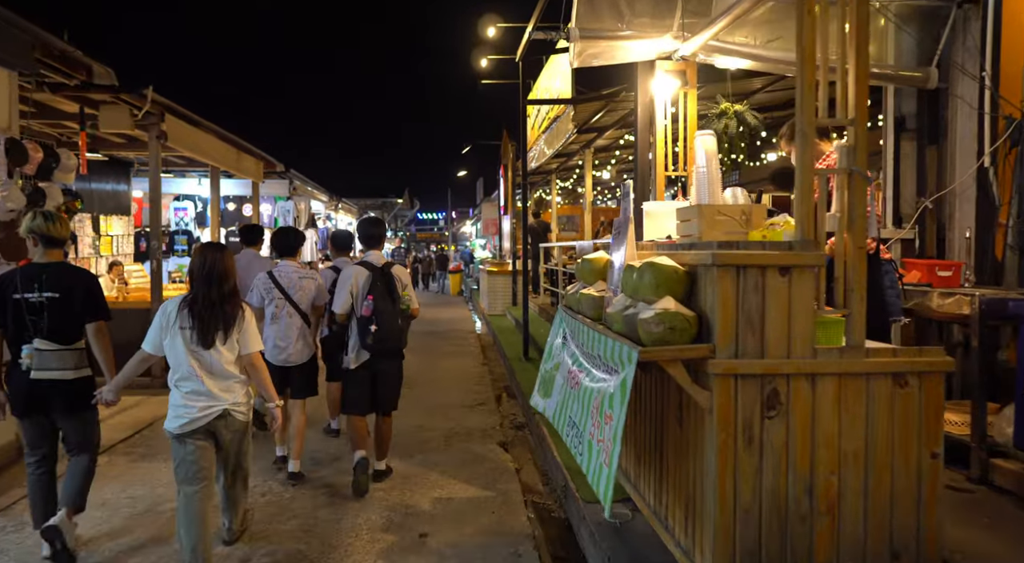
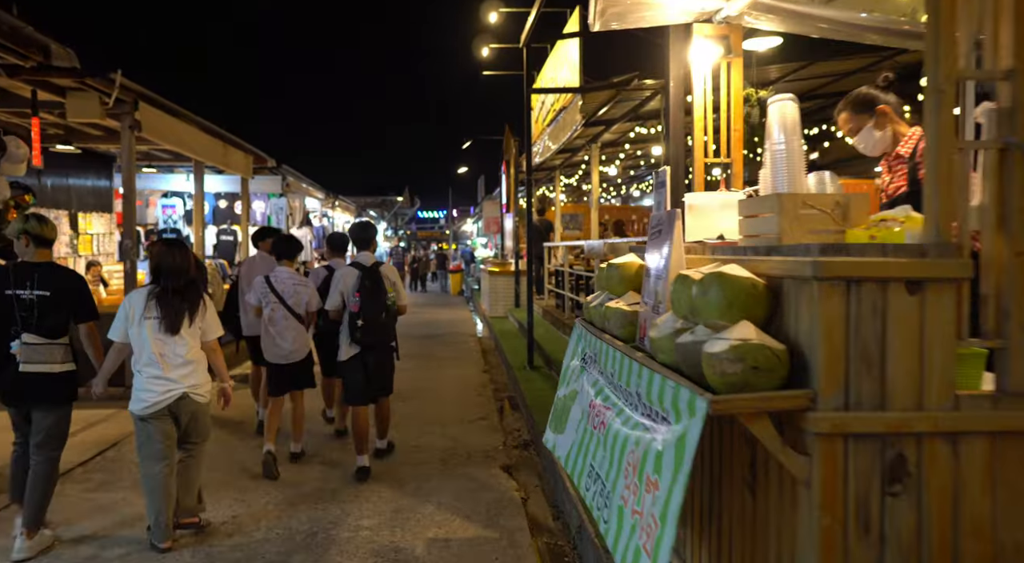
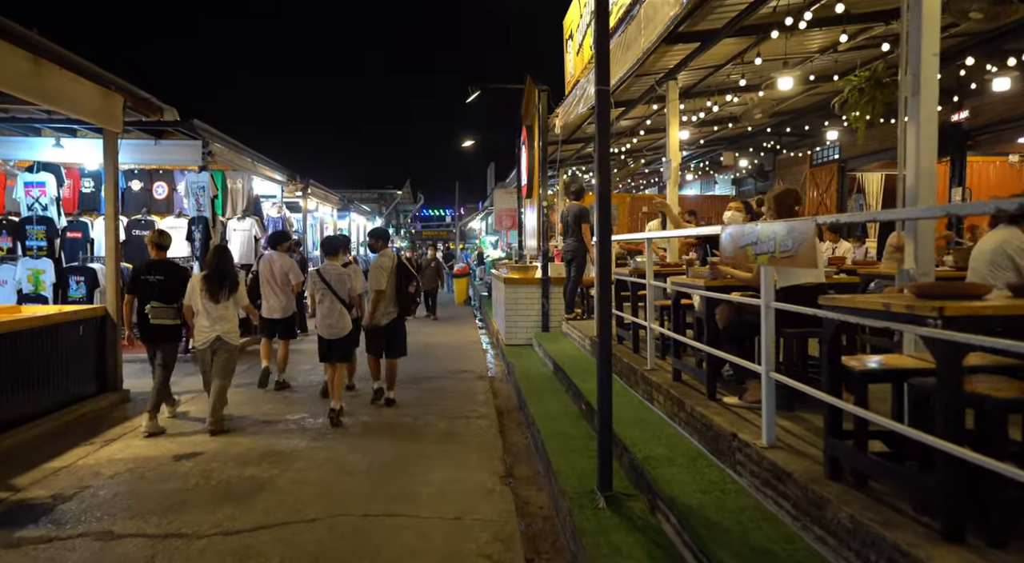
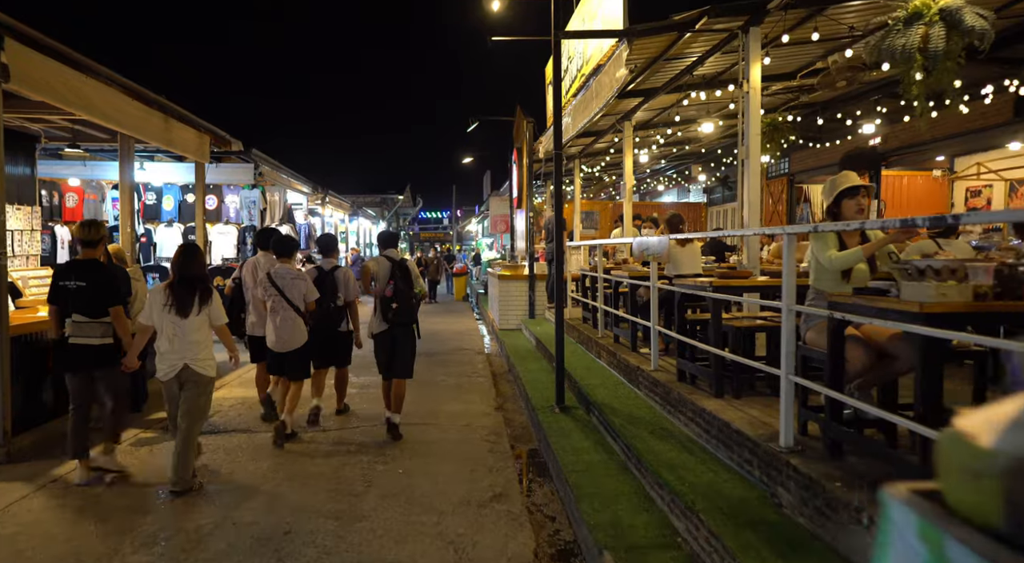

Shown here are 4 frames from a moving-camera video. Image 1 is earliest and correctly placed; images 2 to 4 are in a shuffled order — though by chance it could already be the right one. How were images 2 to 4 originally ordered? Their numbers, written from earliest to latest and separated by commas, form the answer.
2, 4, 3
